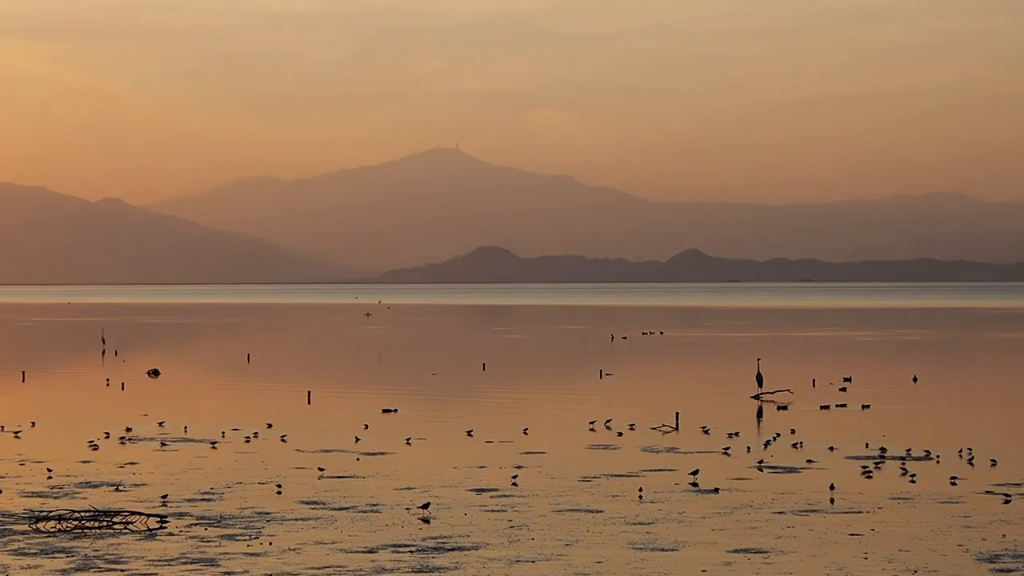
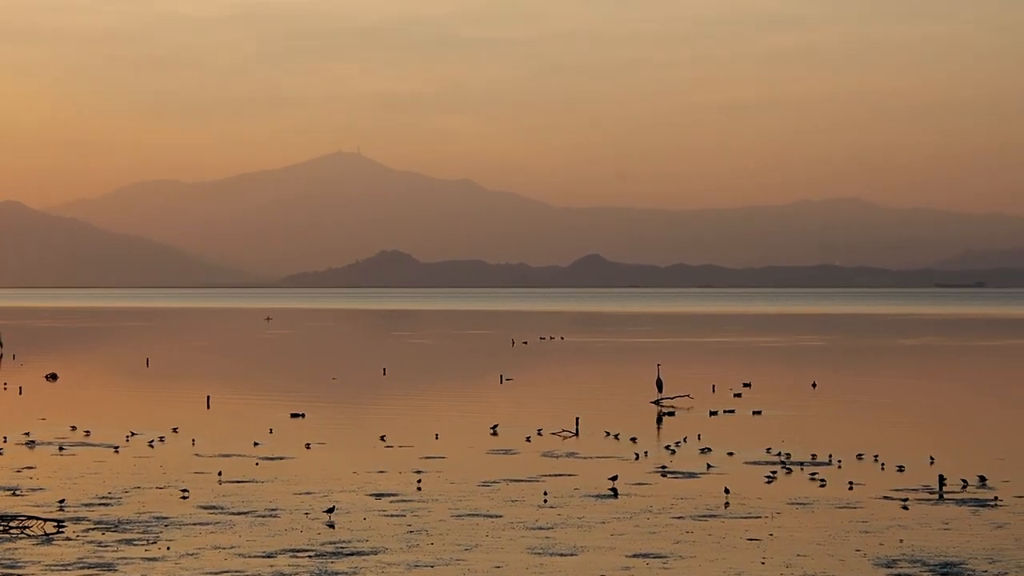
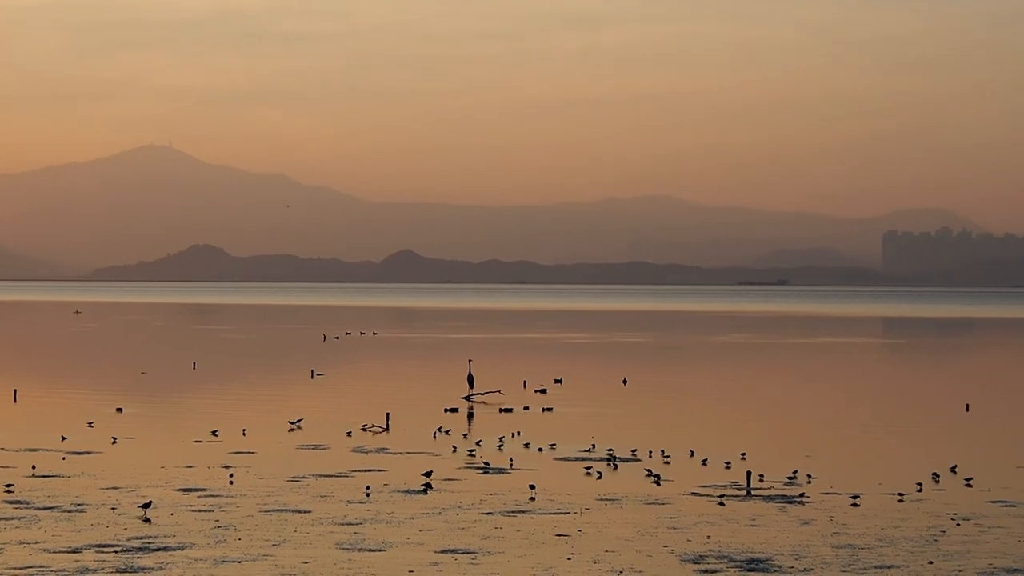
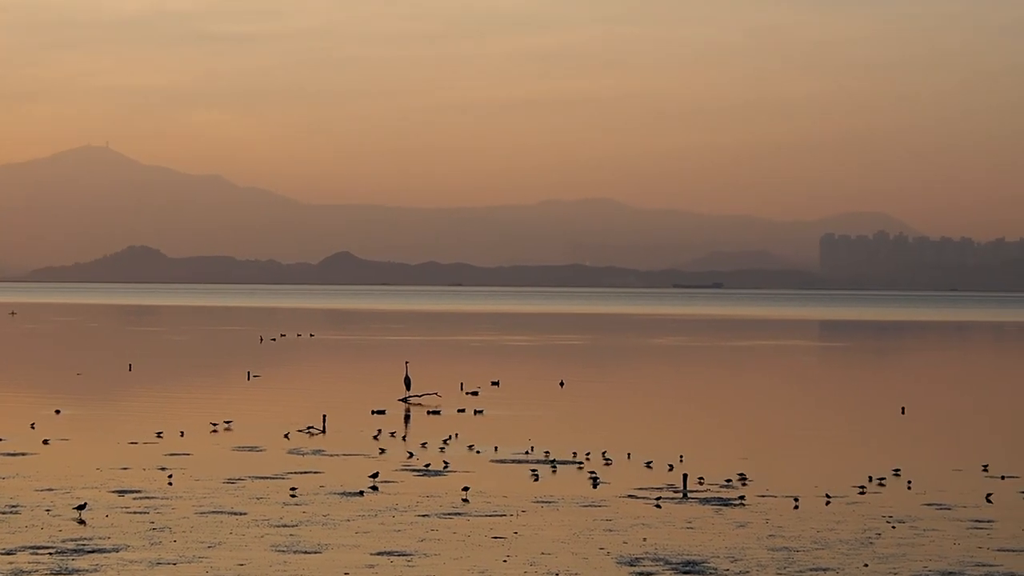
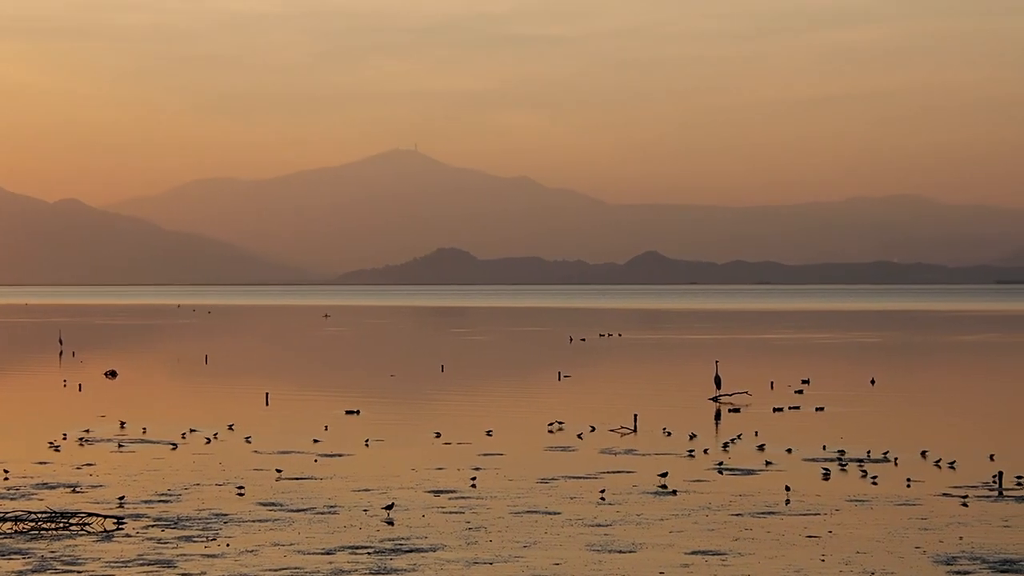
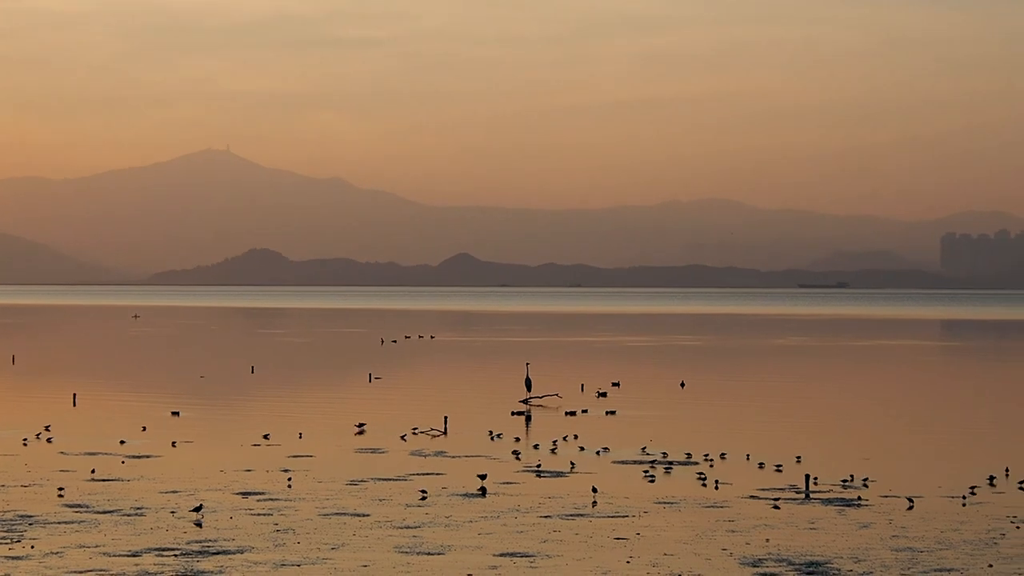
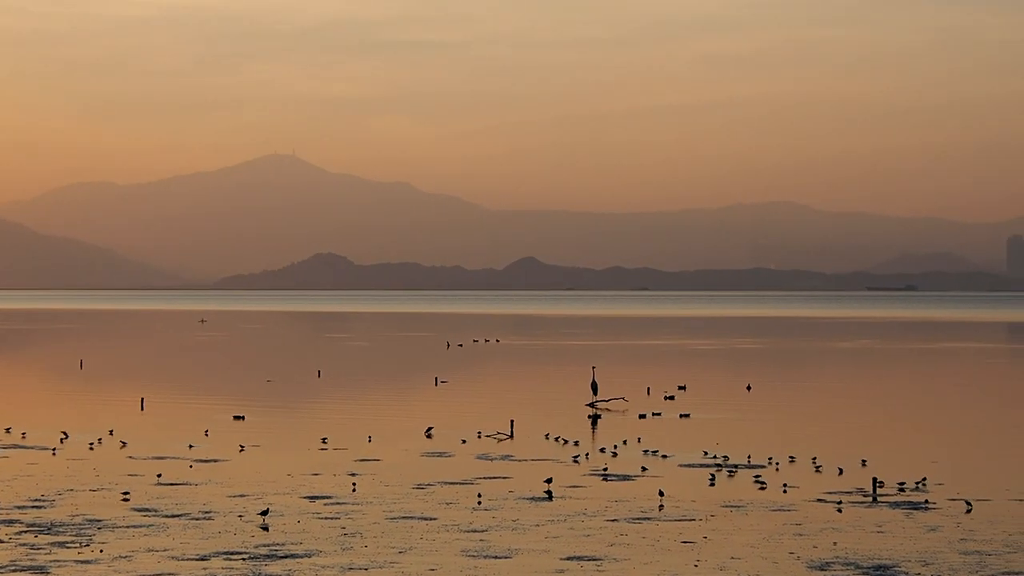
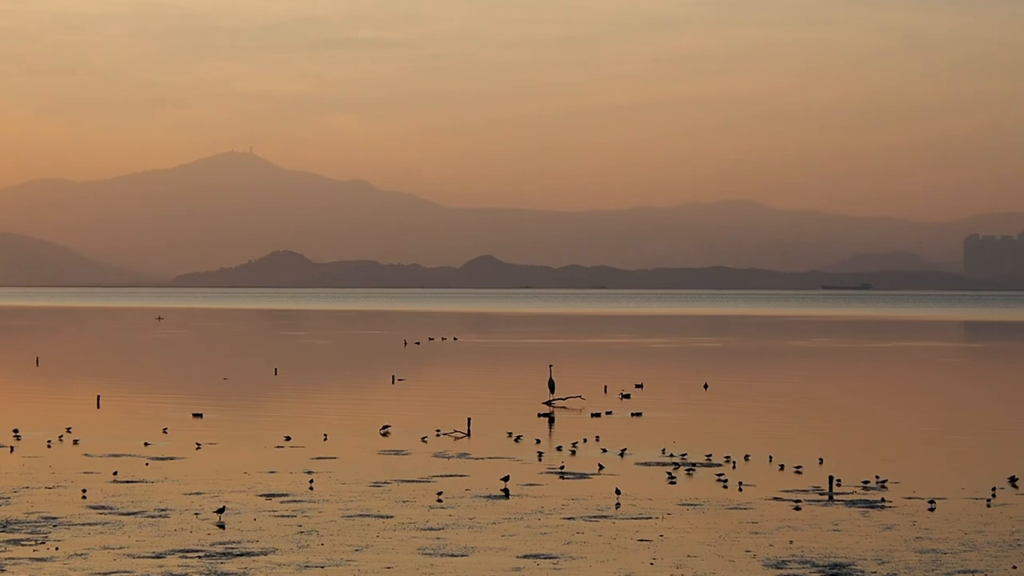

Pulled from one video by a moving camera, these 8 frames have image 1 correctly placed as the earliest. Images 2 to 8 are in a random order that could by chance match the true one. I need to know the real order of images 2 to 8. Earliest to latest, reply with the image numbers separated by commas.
5, 2, 7, 8, 6, 3, 4
